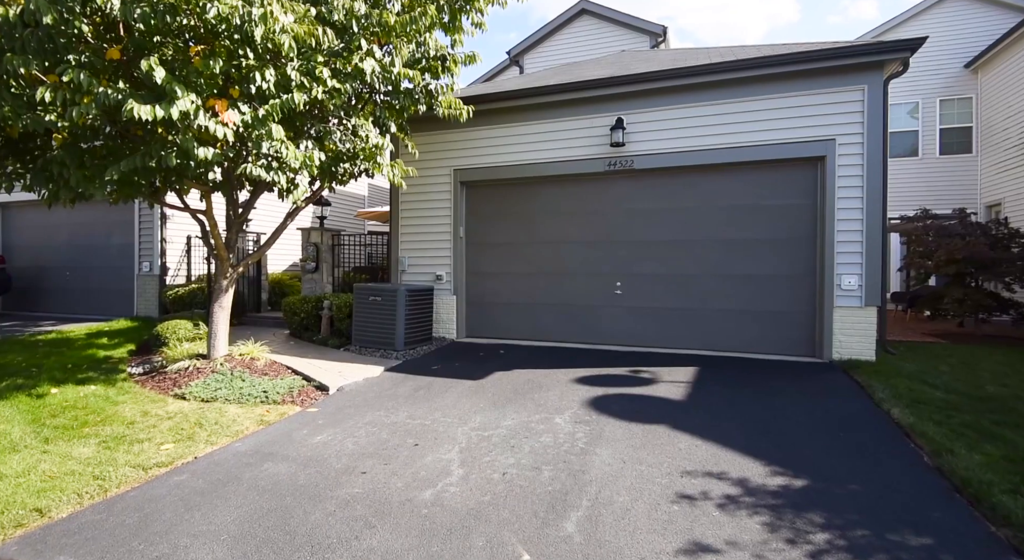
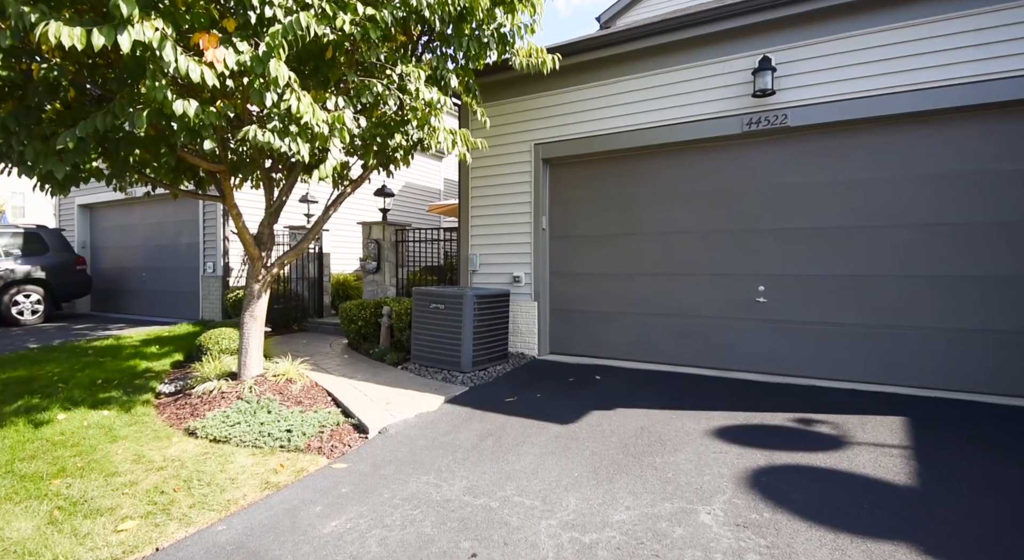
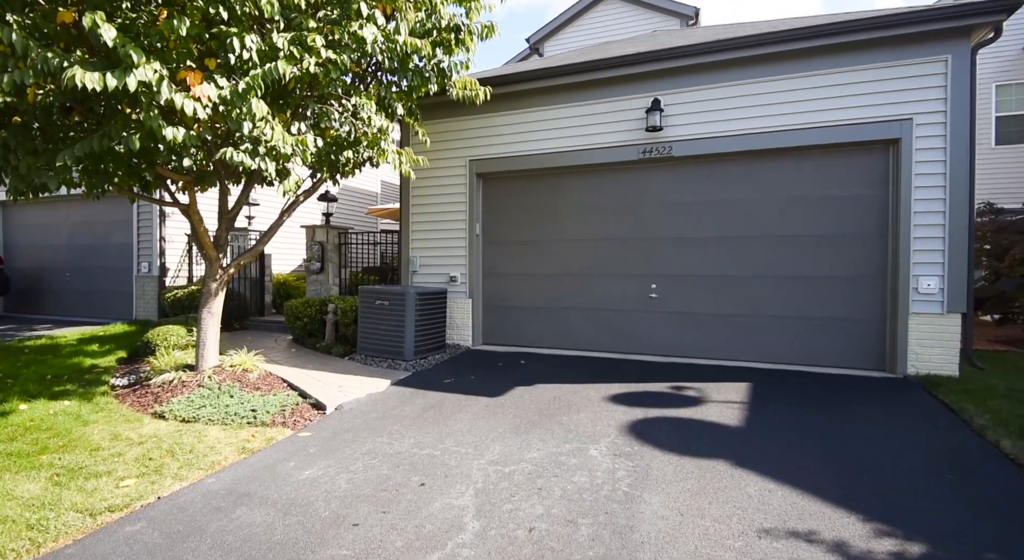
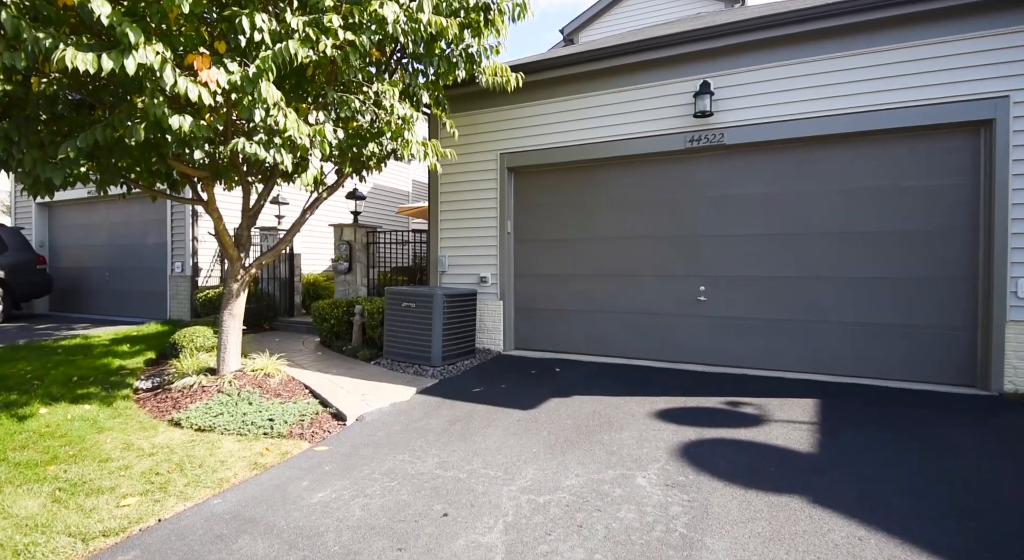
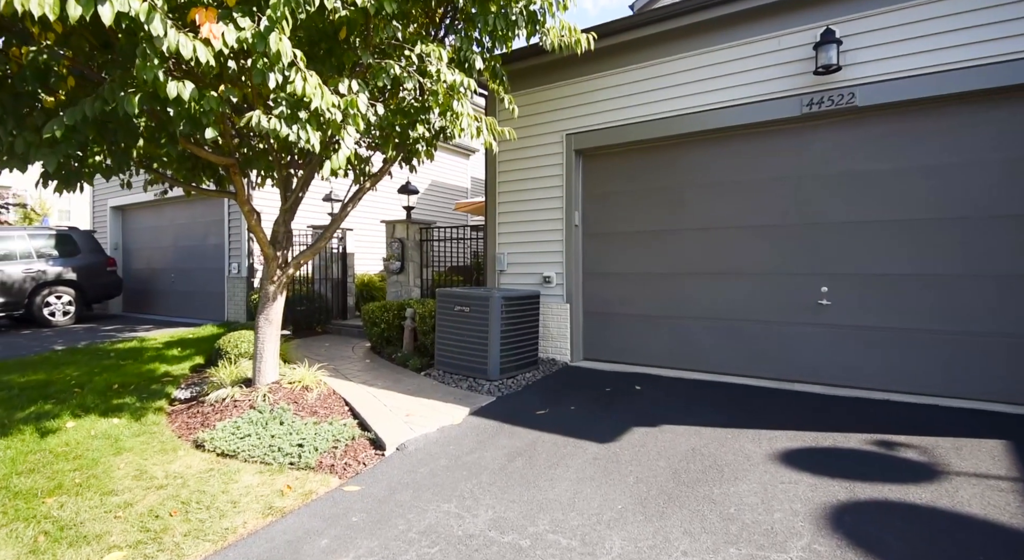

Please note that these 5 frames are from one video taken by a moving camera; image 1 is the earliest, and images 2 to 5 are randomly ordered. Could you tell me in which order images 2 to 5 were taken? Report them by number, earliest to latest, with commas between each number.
3, 4, 2, 5
